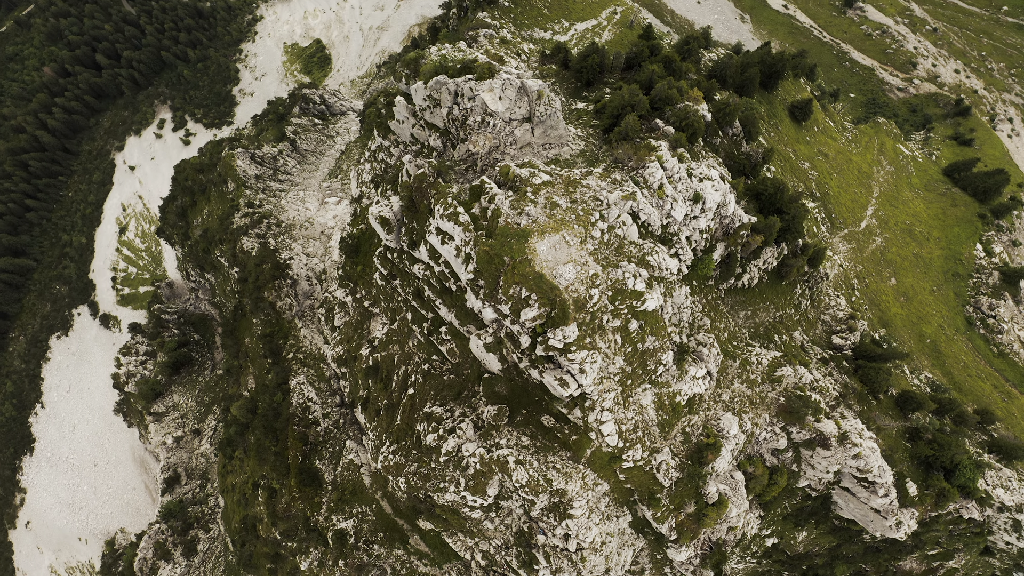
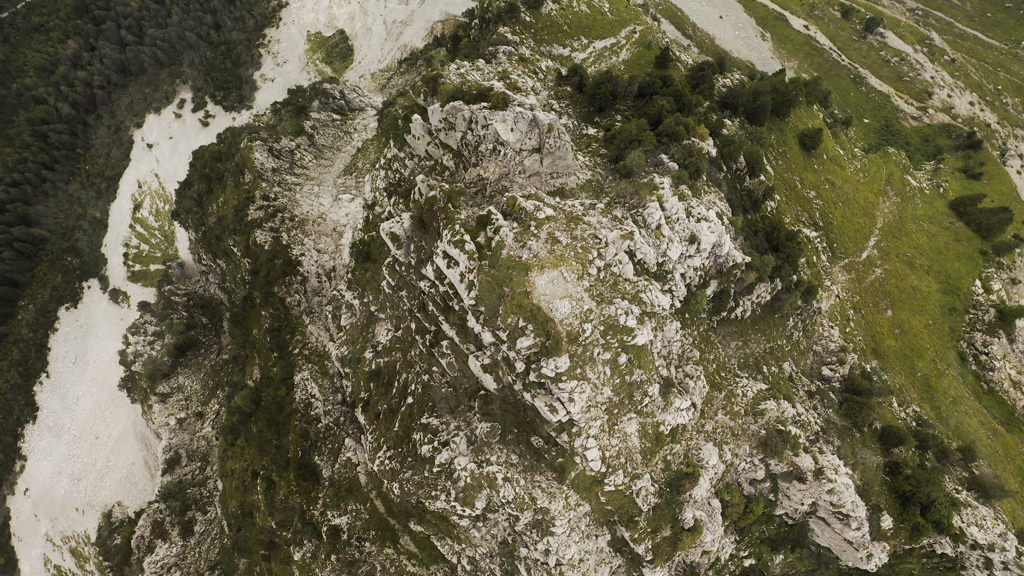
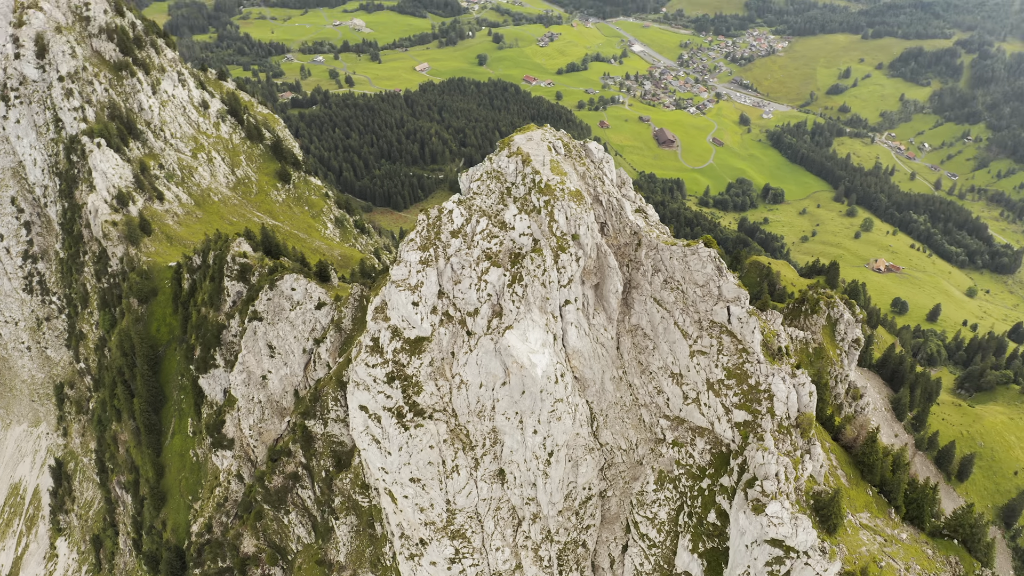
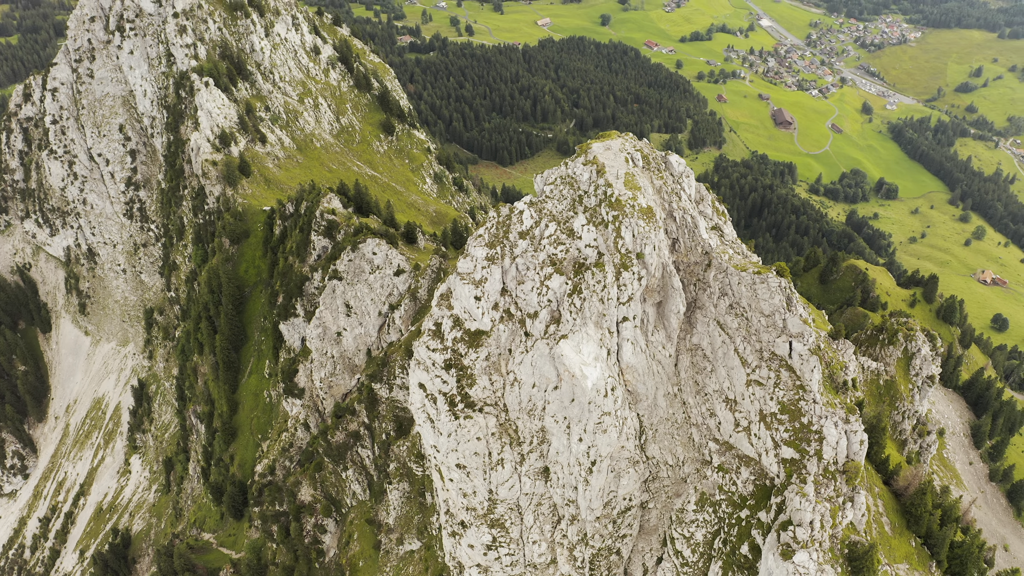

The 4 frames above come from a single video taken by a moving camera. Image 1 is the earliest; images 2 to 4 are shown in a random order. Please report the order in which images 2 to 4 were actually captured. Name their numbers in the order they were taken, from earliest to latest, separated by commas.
2, 4, 3
